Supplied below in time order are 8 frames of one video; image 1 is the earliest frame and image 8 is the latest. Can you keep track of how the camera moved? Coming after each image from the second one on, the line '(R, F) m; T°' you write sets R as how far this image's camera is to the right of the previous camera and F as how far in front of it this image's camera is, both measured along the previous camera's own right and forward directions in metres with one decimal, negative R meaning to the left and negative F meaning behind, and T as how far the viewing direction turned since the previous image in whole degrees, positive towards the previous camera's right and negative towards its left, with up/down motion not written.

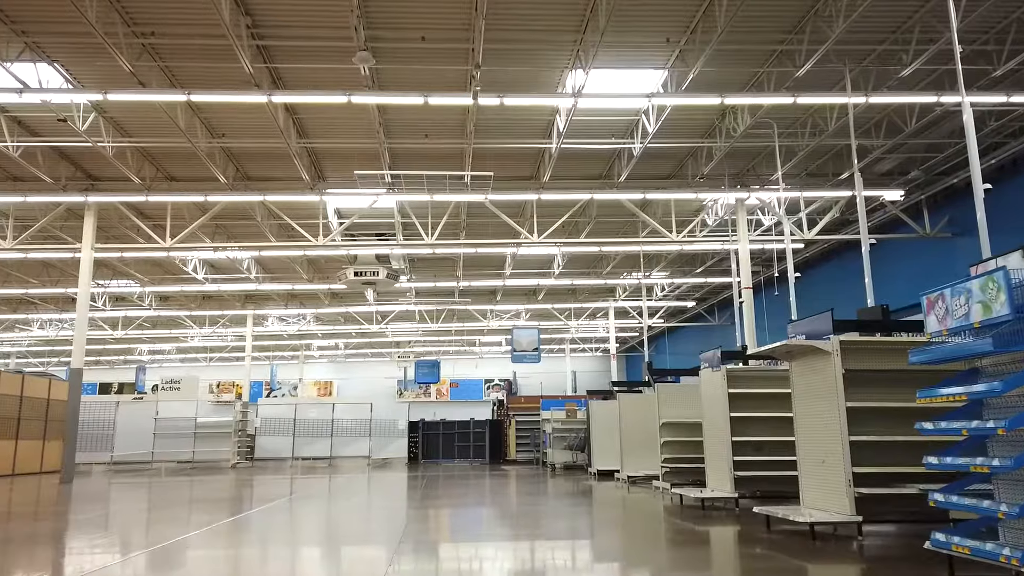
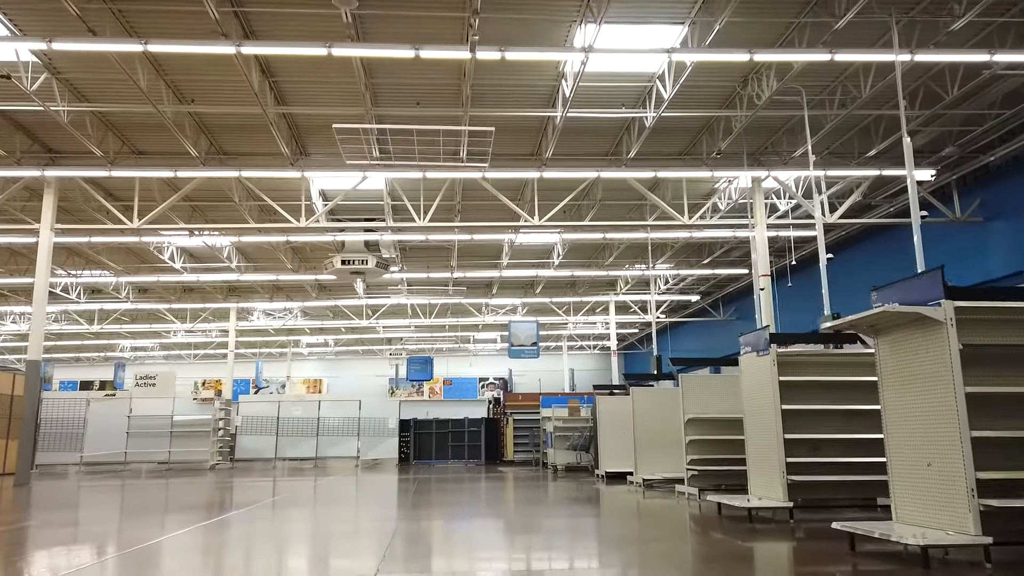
(-0.1, +1.0) m; +1°
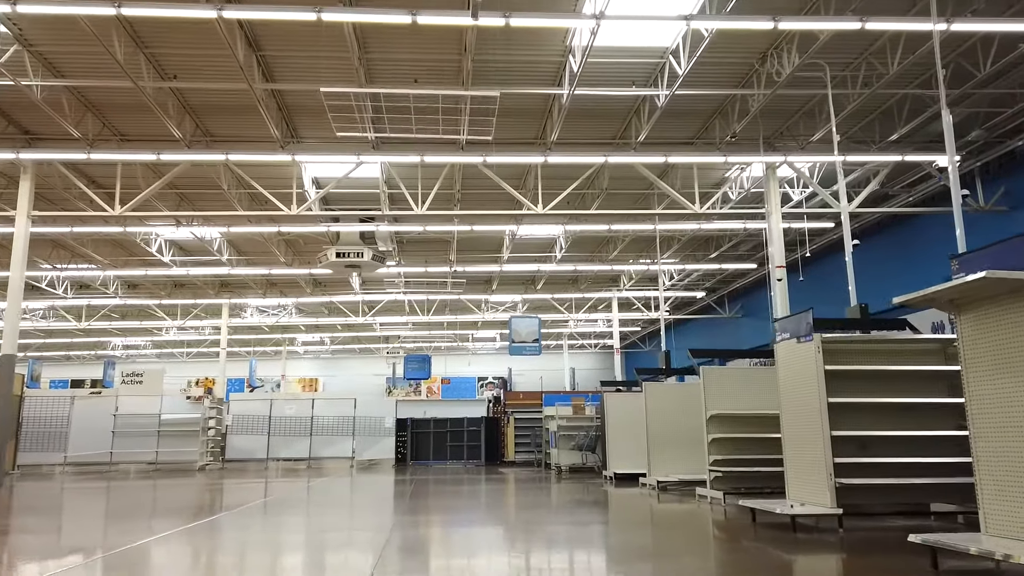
(-0.1, +0.6) m; 0°
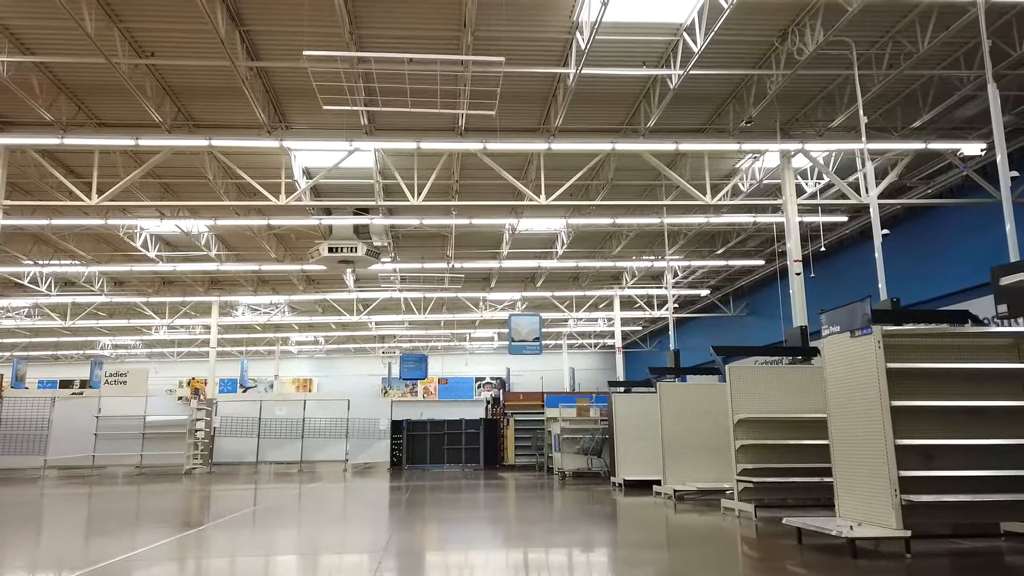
(-0.1, +0.6) m; 0°
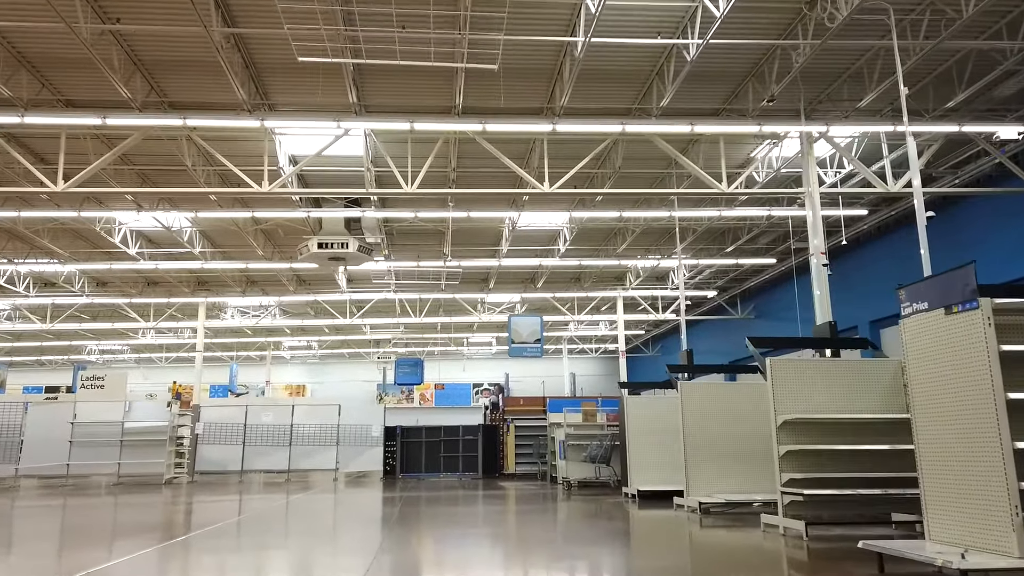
(-0.1, +0.8) m; 0°
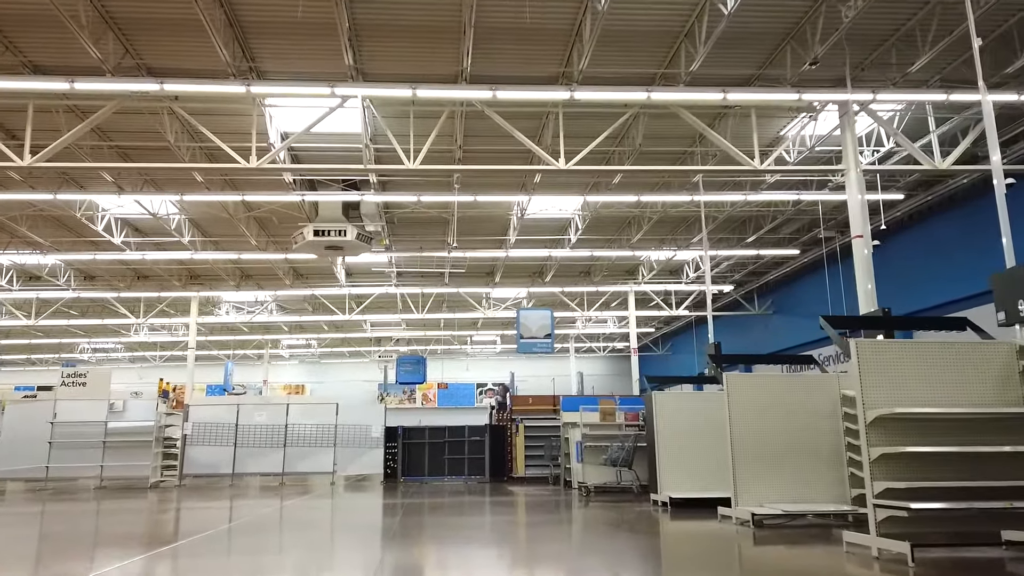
(-0.1, +0.9) m; 0°
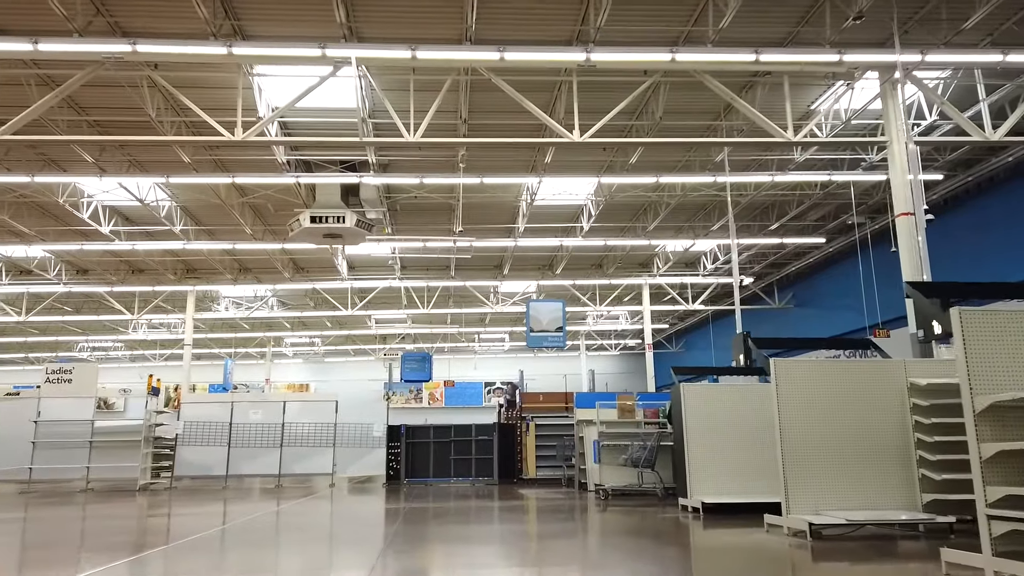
(0.0, +0.8) m; -1°
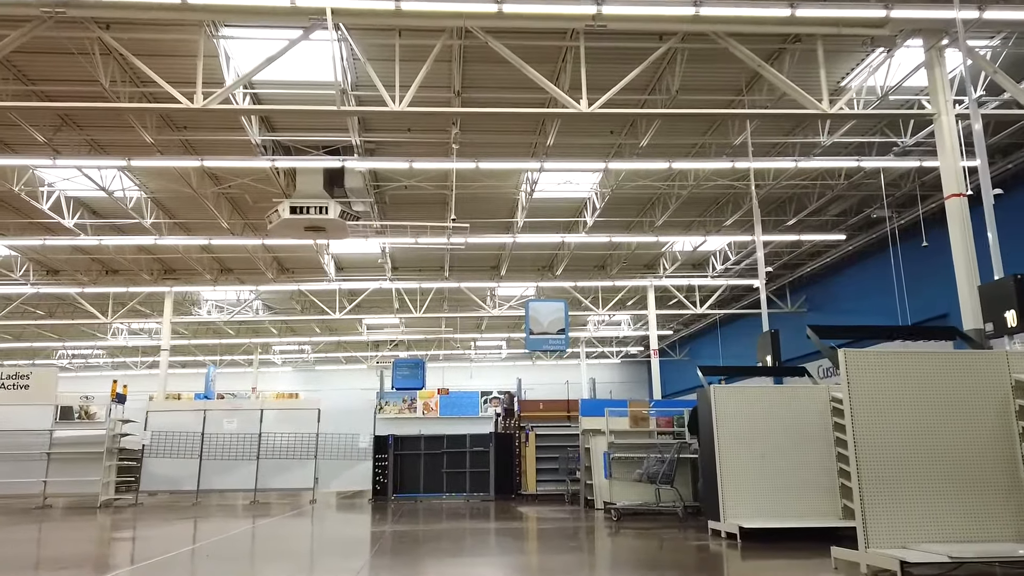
(0.0, +1.0) m; 0°
